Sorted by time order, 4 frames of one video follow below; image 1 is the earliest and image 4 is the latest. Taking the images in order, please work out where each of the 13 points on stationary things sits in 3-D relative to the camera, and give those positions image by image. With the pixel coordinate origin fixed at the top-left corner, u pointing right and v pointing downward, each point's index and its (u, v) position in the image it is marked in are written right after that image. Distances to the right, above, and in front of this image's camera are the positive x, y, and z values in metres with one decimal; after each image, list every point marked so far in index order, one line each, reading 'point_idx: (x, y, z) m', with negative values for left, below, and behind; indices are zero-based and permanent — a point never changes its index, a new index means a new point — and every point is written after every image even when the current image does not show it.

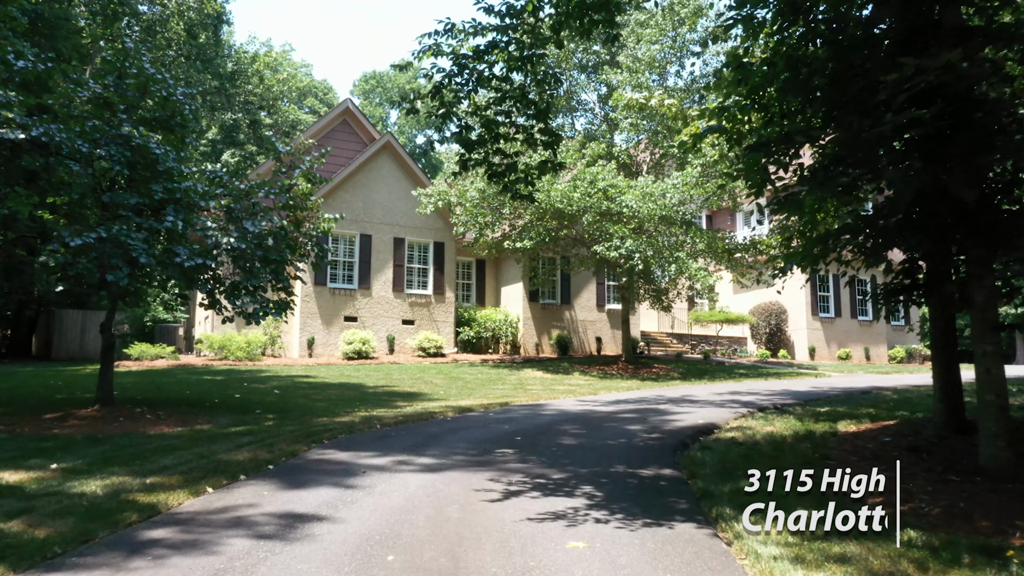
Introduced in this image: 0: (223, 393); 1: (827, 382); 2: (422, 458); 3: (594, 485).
0: (-5.6, -2.0, +14.9) m
1: (+7.6, -2.3, +18.3) m
2: (-1.0, -1.8, +8.3) m
3: (+0.8, -1.8, +7.1) m
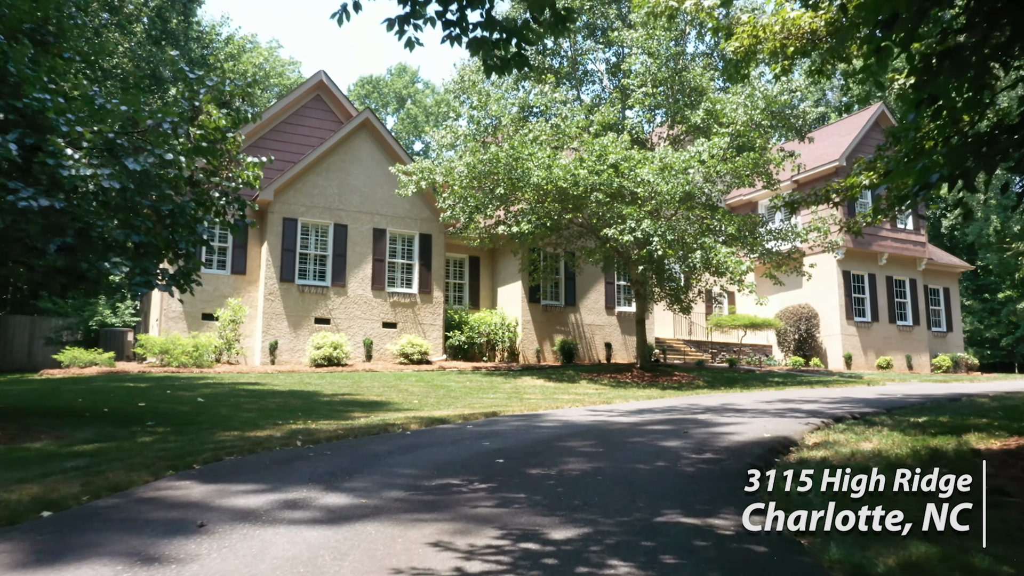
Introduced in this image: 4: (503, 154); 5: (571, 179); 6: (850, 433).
0: (-5.8, -1.7, +11.5) m
1: (+7.5, -2.0, +14.9) m
2: (-1.2, -1.3, +4.8) m
3: (+0.6, -1.3, +3.7) m
4: (-0.2, +3.3, +18.9) m
5: (+1.4, +2.6, +18.4) m
6: (+3.7, -1.6, +8.4) m
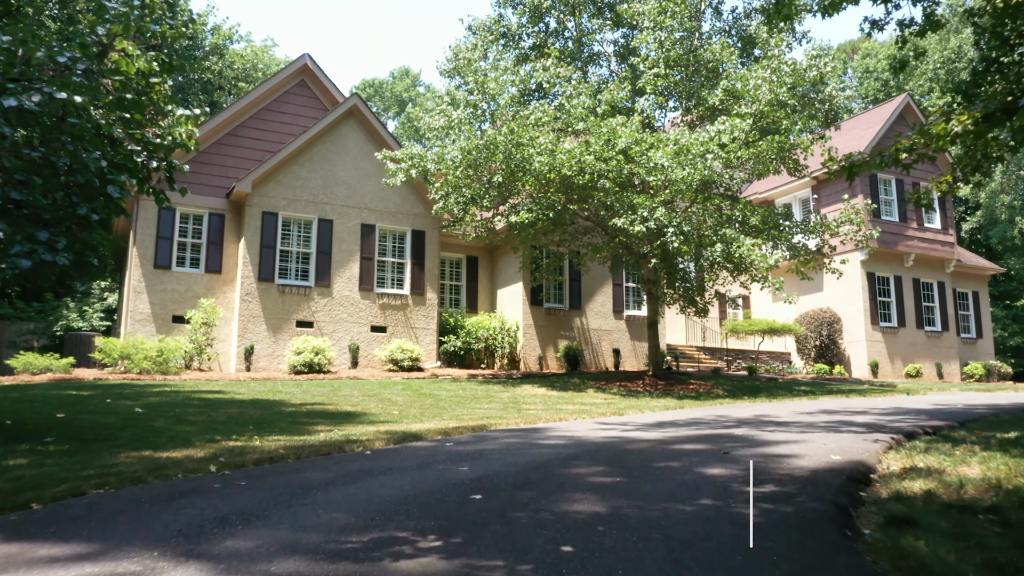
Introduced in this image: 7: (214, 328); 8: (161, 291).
0: (-5.9, -1.6, +9.6) m
1: (+7.4, -1.9, +13.0) m
2: (-1.3, -1.1, +3.0) m
3: (+0.5, -1.0, +1.8) m
4: (-0.3, +3.4, +17.1) m
5: (+1.4, +2.7, +16.6) m
6: (+3.6, -1.4, +6.5) m
7: (-7.5, -1.0, +19.2) m
8: (-8.7, -0.1, +18.9) m
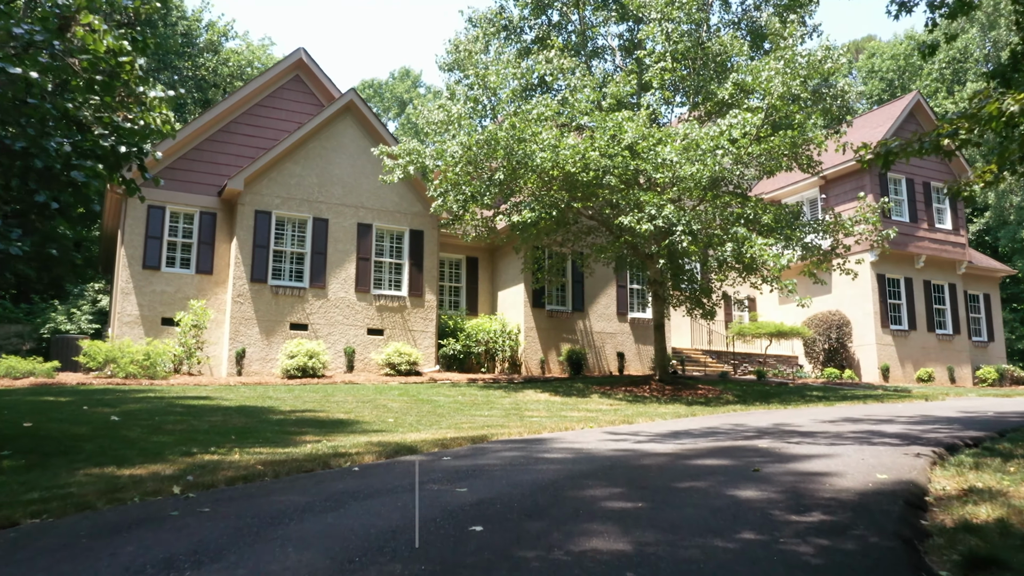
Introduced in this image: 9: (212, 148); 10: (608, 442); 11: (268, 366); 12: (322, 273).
0: (-5.8, -1.5, +9.0) m
1: (+7.4, -1.9, +12.3) m
2: (-1.3, -1.1, +2.3) m
3: (+0.5, -1.0, +1.1) m
4: (-0.2, +3.3, +16.4) m
5: (+1.4, +2.7, +15.9) m
6: (+3.7, -1.4, +5.8) m
7: (-7.5, -1.1, +18.6) m
8: (-8.6, -0.1, +18.2) m
9: (-7.7, +3.6, +19.6) m
10: (+1.0, -1.6, +8.0) m
11: (-6.0, -1.9, +18.6) m
12: (-4.8, +0.4, +19.4) m
